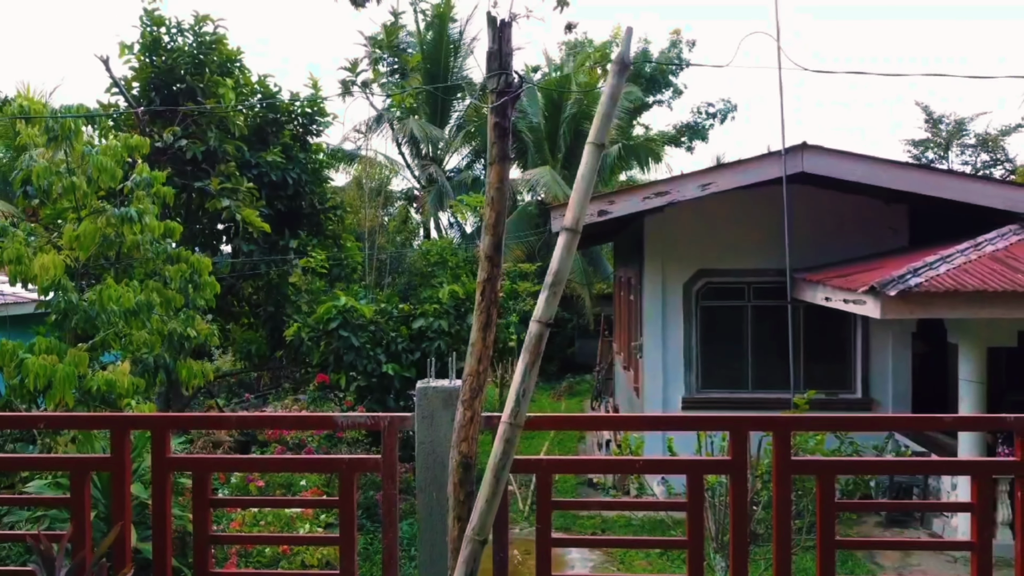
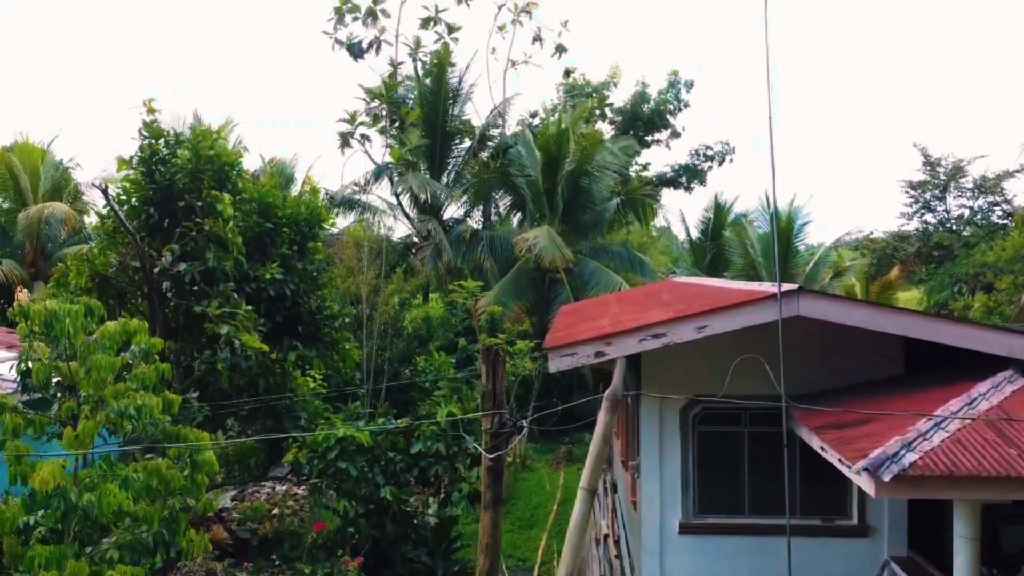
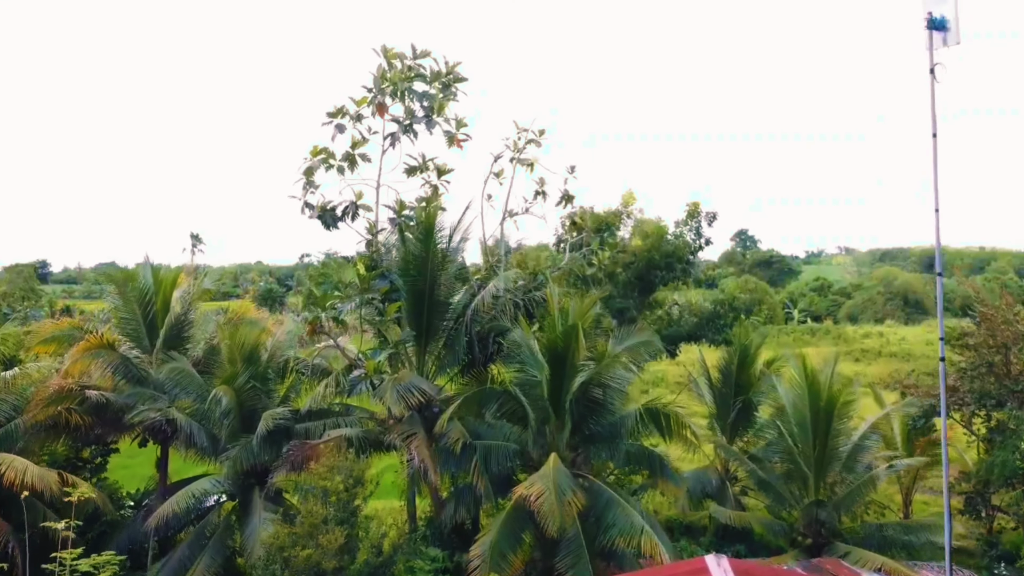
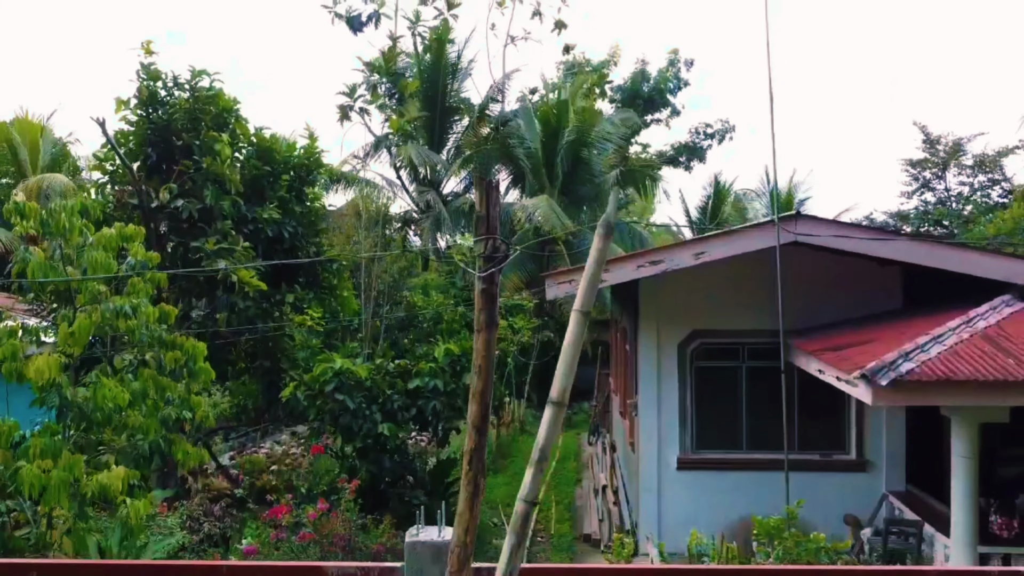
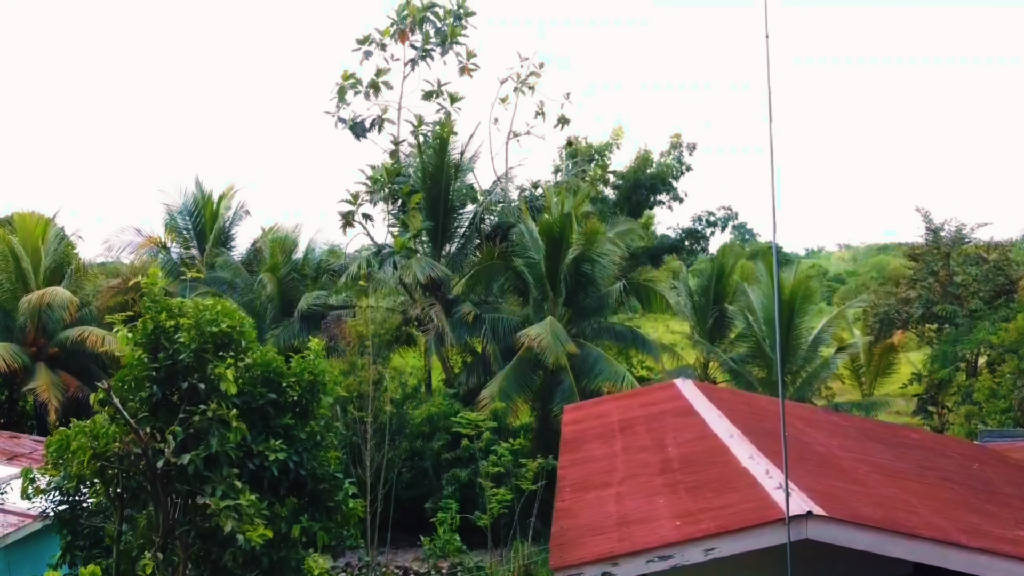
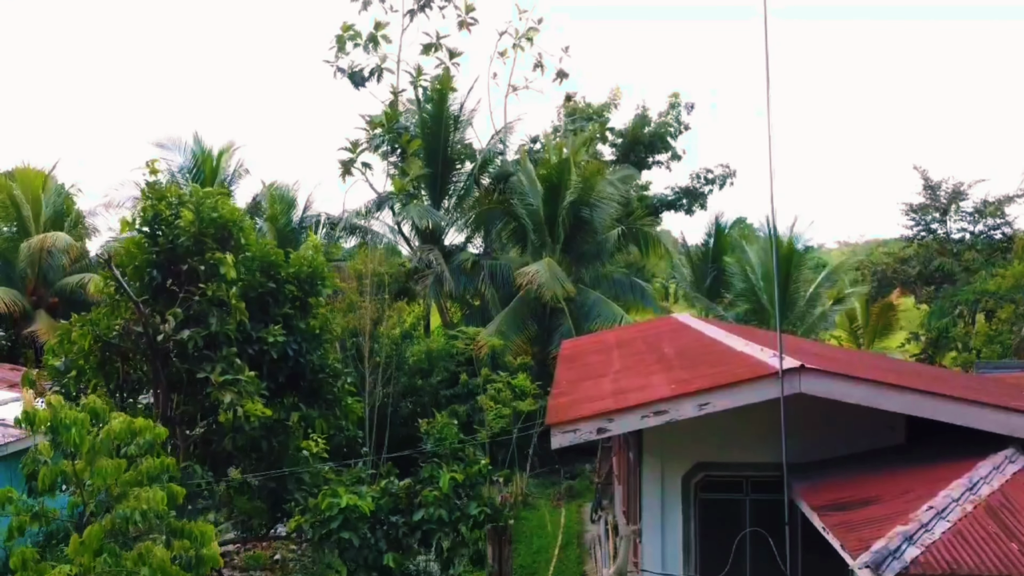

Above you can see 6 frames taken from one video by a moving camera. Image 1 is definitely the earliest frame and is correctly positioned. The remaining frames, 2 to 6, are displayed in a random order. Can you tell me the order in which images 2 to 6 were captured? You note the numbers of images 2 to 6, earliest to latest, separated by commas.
4, 2, 6, 5, 3
